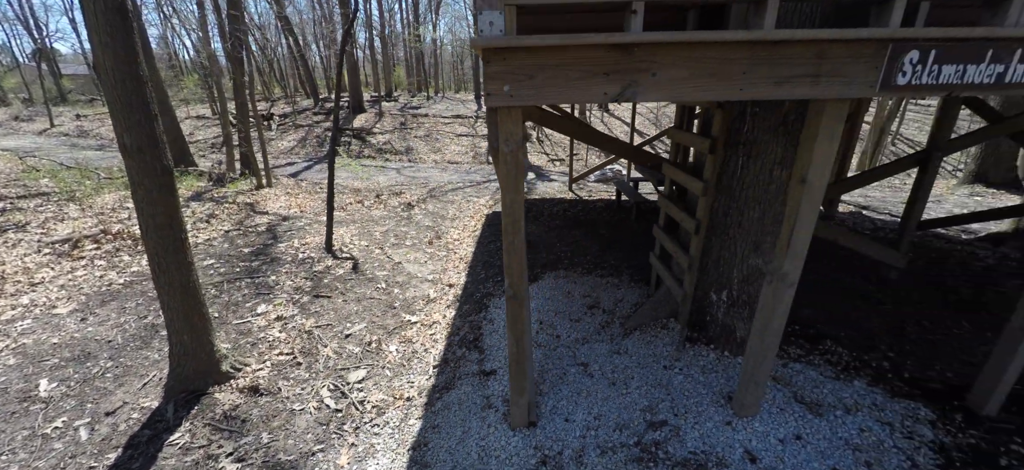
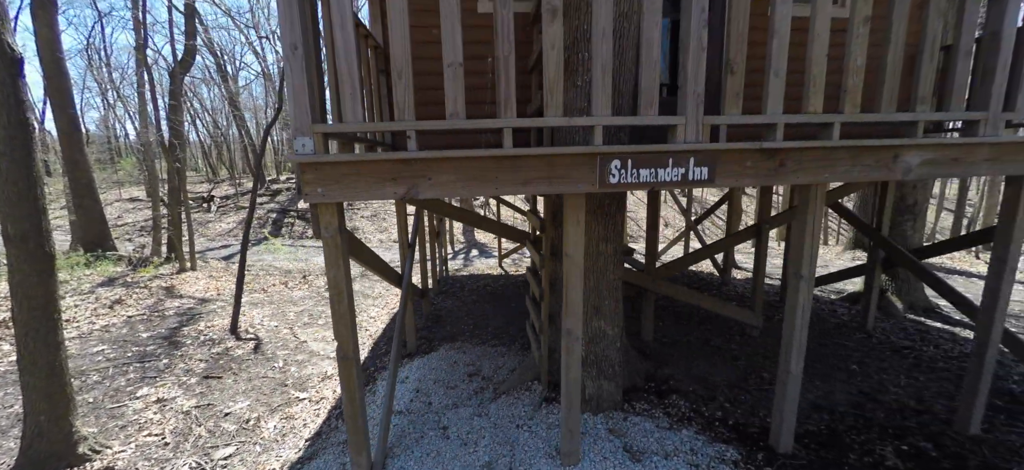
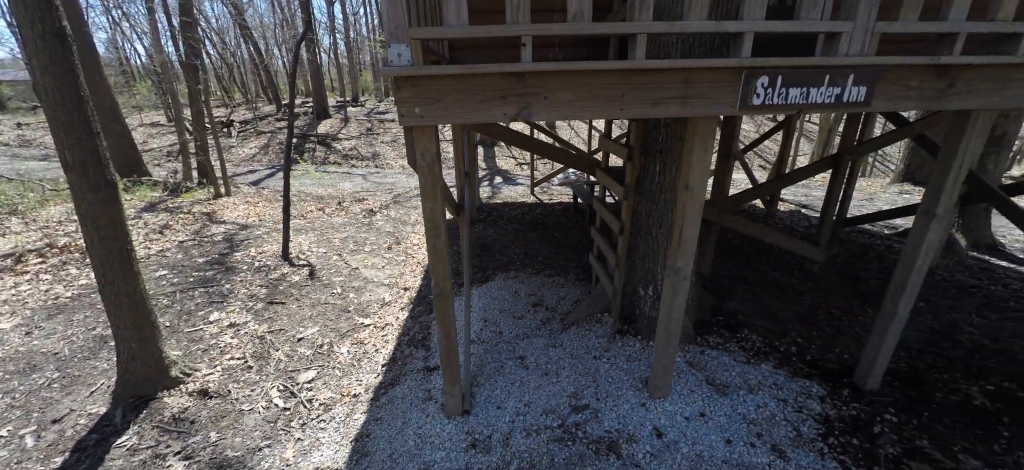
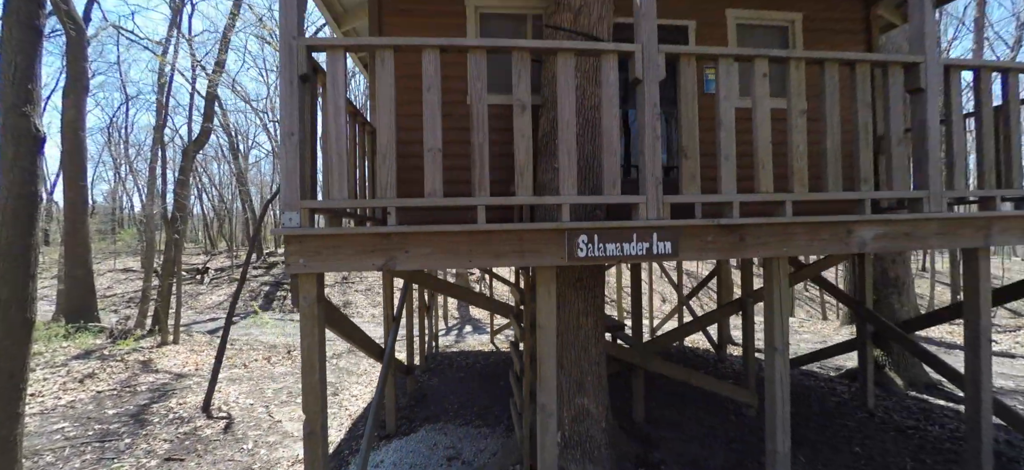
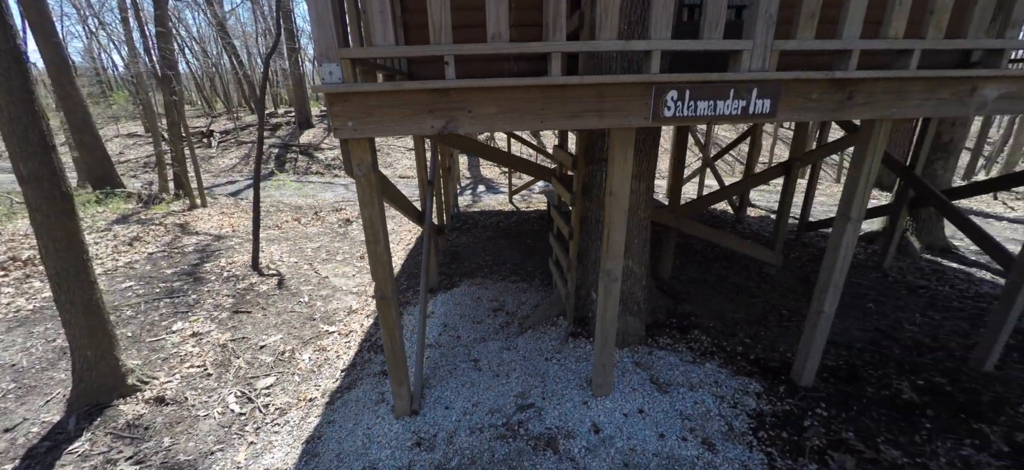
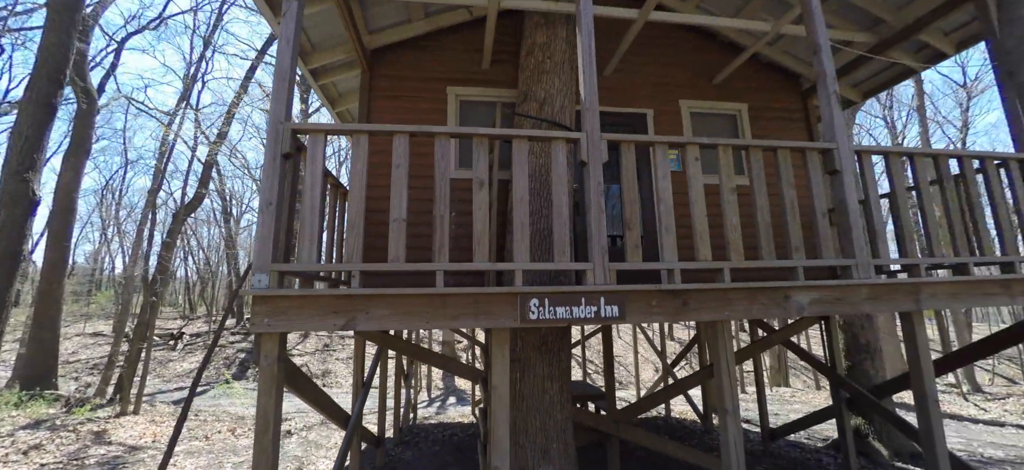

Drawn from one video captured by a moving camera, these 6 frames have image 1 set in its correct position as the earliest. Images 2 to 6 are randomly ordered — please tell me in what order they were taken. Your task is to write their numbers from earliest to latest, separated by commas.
3, 5, 2, 4, 6
